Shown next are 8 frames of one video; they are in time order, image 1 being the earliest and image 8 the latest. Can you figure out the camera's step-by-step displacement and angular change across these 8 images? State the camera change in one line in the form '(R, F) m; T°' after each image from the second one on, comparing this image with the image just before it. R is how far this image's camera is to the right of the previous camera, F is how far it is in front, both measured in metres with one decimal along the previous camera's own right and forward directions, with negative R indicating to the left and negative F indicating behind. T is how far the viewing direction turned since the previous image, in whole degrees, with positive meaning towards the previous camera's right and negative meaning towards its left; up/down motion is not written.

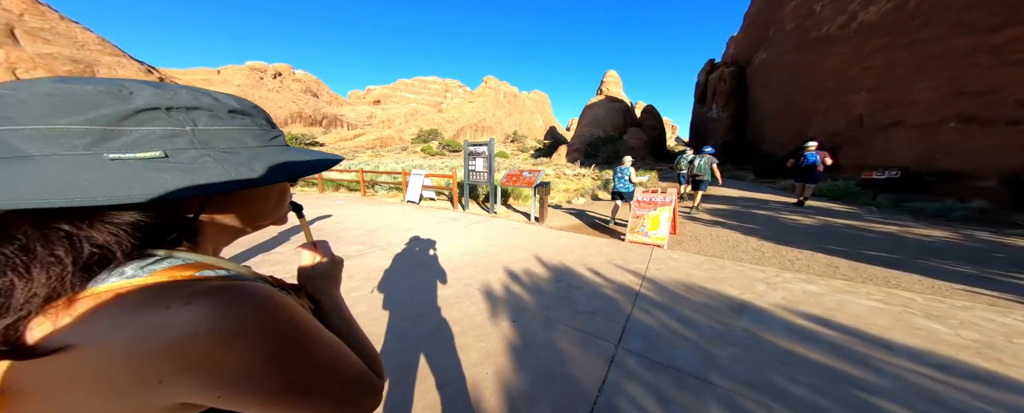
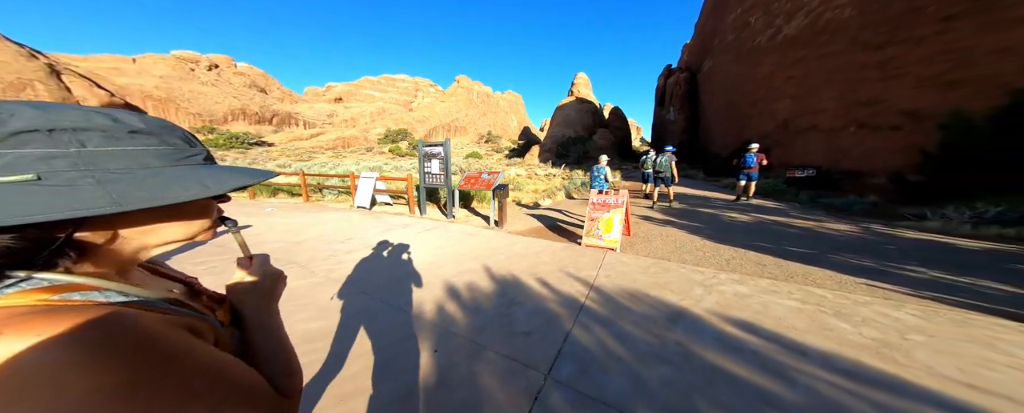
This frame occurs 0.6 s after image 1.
(+0.4, +0.2) m; +7°
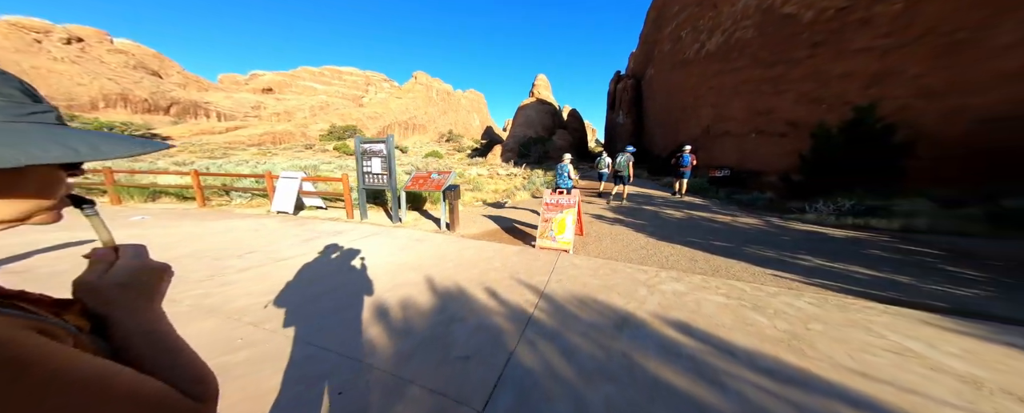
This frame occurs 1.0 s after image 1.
(+0.2, +0.2) m; +10°
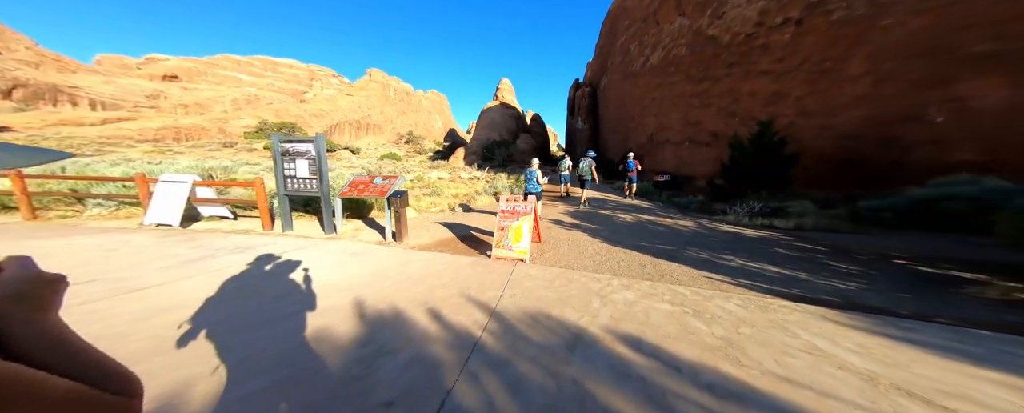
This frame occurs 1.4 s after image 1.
(+0.1, +0.2) m; +9°
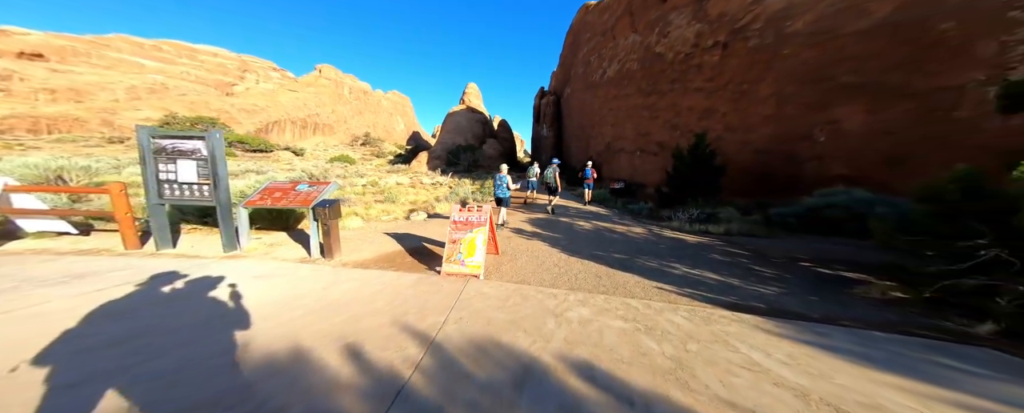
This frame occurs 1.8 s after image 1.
(+0.2, +0.3) m; +8°
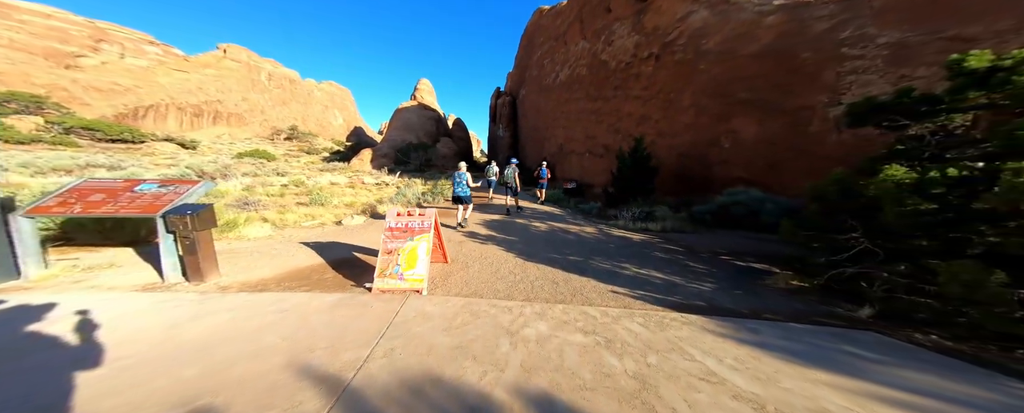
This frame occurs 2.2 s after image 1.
(0.0, +0.4) m; +11°
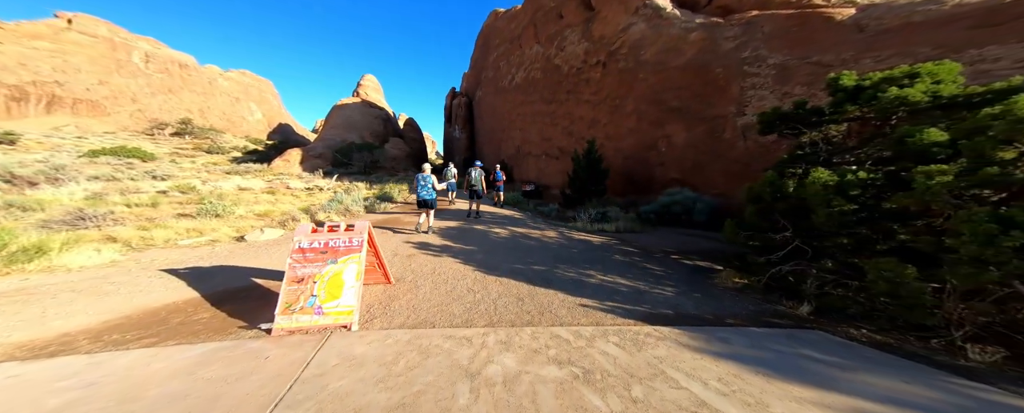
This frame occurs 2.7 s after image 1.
(-0.1, +0.5) m; +10°
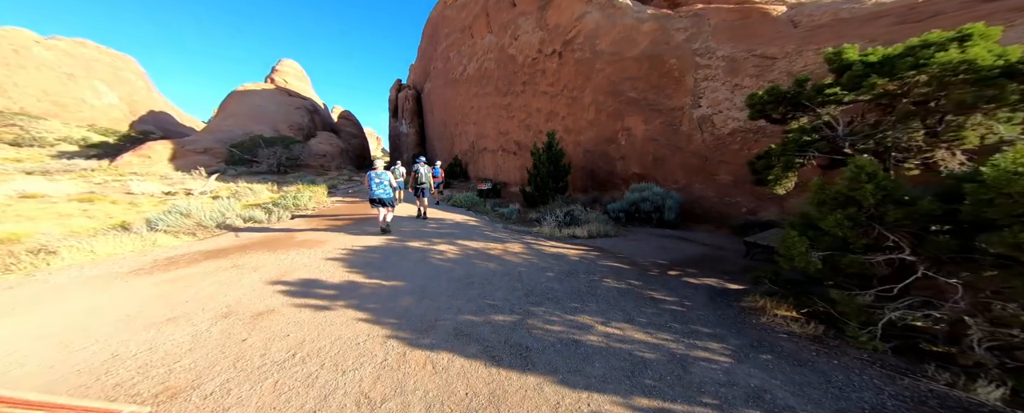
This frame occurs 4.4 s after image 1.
(+0.1, +1.8) m; +11°
